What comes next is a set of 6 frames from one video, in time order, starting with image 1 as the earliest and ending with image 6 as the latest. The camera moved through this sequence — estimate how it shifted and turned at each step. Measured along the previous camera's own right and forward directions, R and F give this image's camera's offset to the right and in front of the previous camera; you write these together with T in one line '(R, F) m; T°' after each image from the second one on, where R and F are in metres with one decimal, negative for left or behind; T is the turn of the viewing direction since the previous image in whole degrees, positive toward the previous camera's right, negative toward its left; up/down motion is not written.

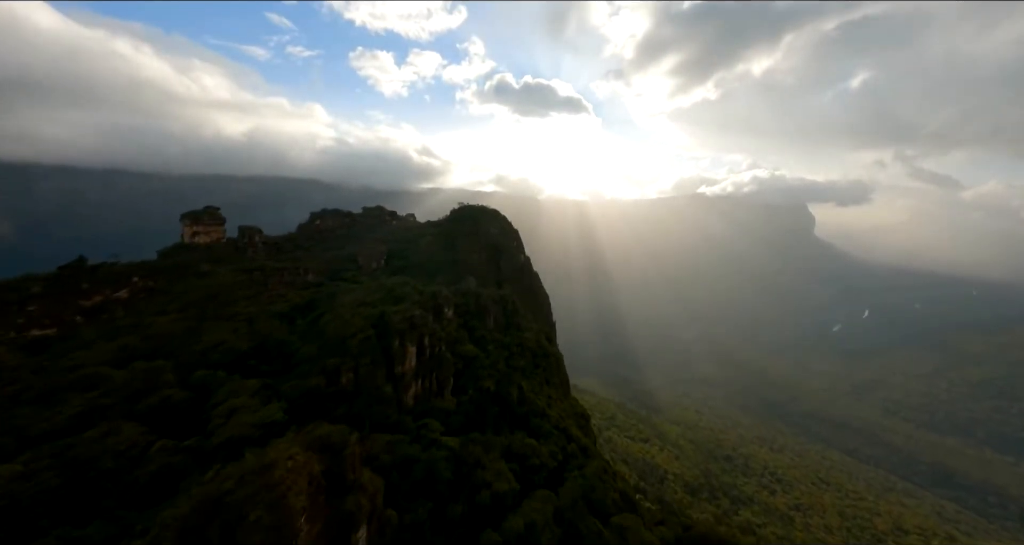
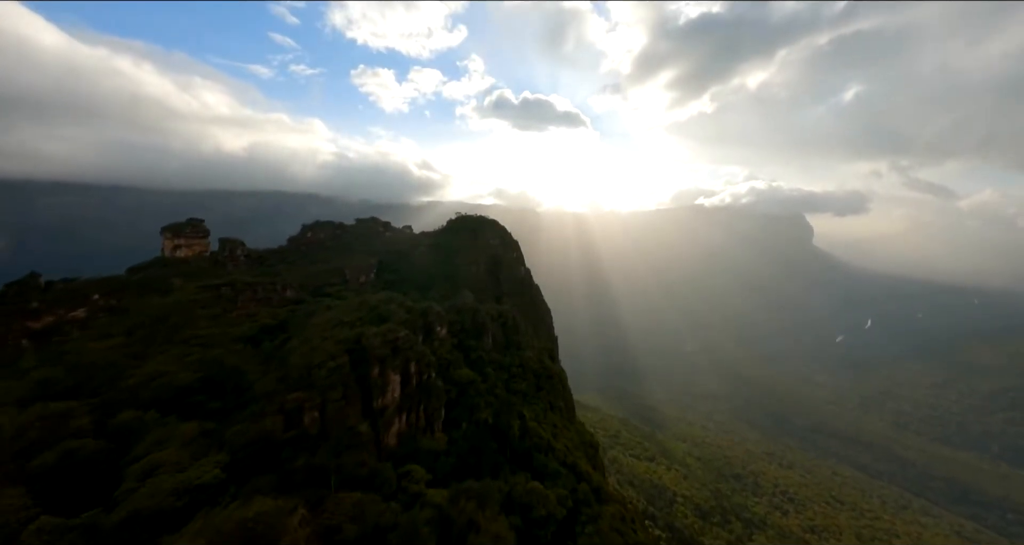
(0.0, +4.3) m; 0°
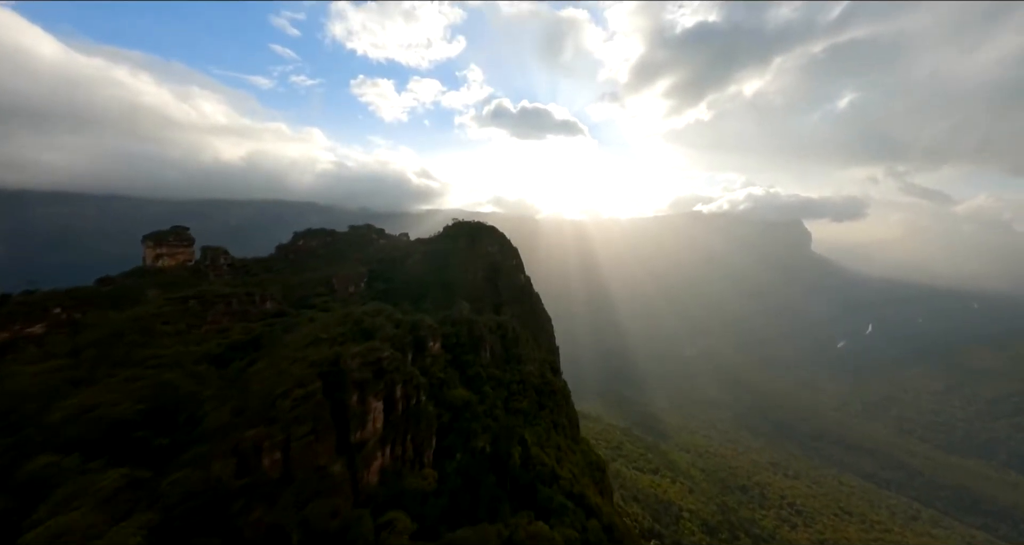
(0.0, +3.3) m; 0°
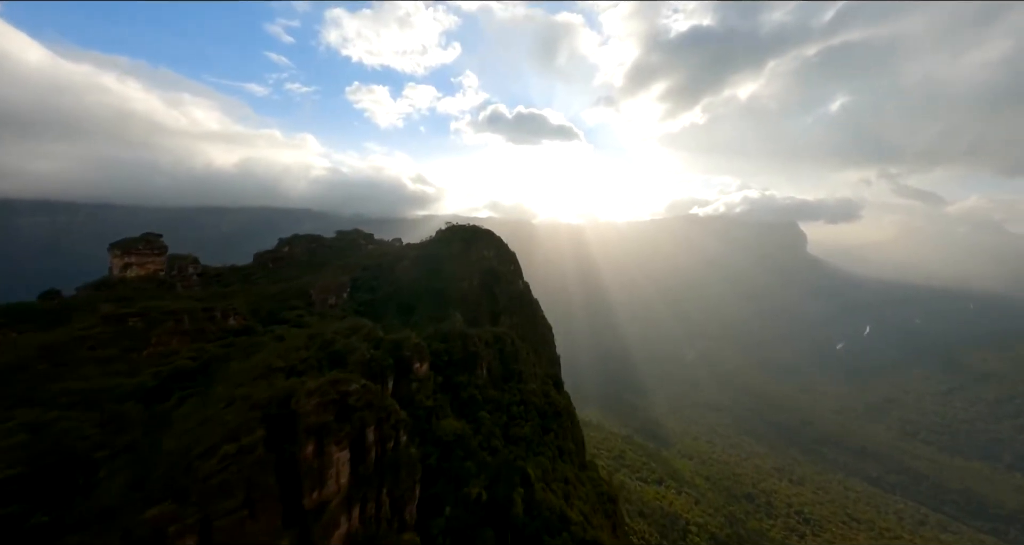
(-0.1, +4.7) m; 0°
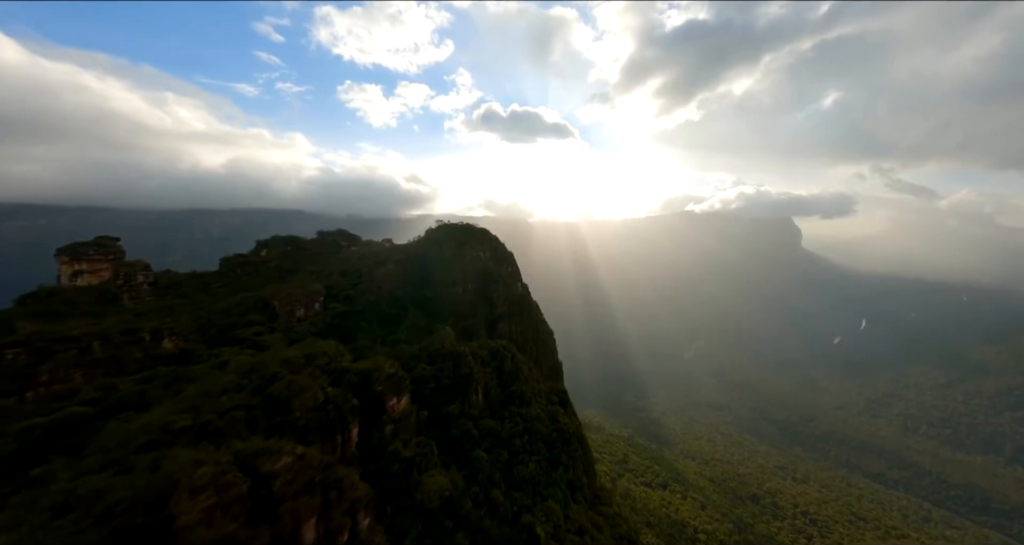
(-0.3, +6.2) m; +1°
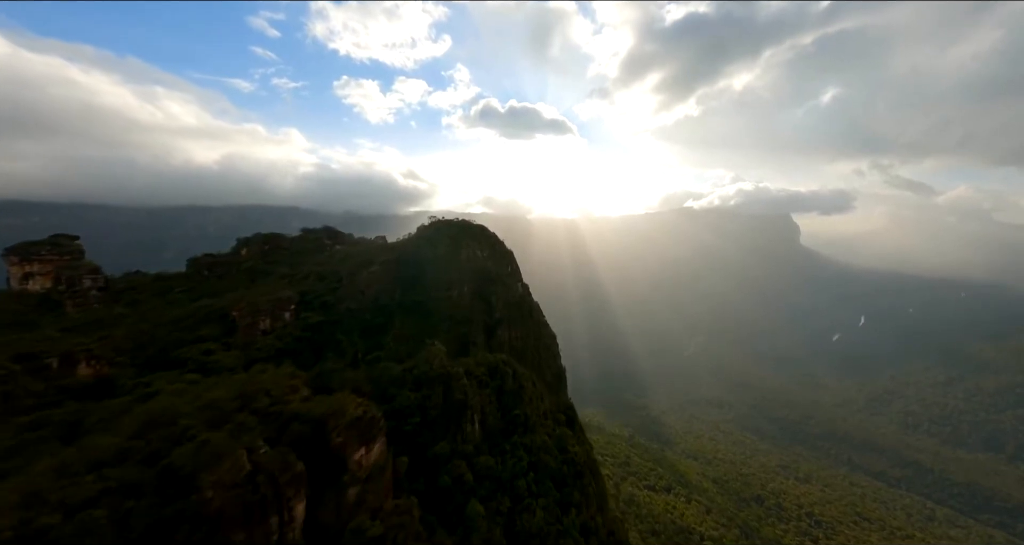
(-0.3, +5.3) m; 0°
